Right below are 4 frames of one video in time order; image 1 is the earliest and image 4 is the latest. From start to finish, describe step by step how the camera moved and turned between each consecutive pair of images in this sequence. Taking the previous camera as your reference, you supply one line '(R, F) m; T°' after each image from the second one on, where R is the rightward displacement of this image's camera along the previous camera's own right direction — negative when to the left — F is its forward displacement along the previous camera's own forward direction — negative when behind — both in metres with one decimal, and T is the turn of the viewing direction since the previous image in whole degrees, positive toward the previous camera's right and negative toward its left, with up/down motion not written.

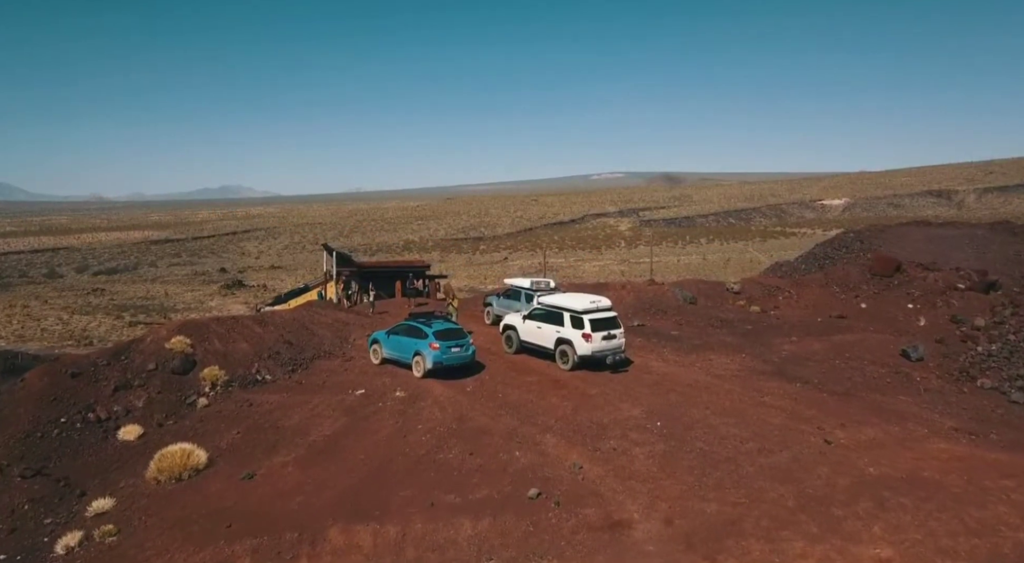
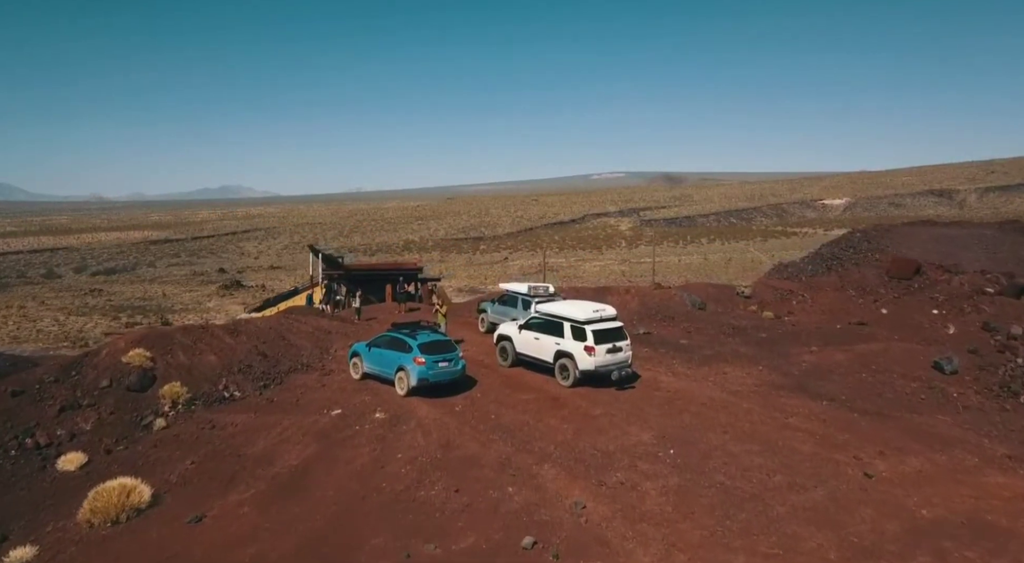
(+0.1, +1.6) m; 0°
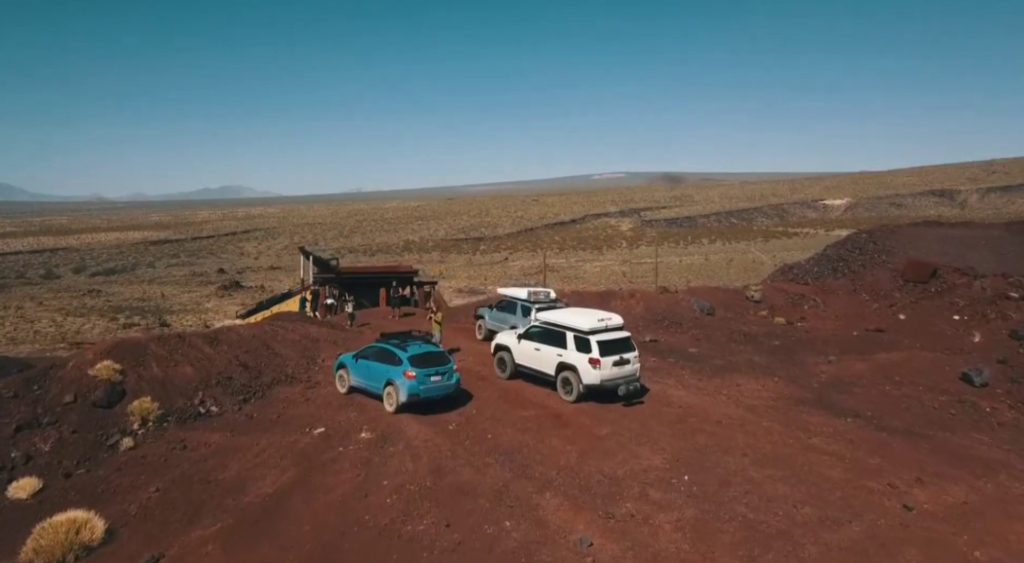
(0.0, +1.1) m; 0°
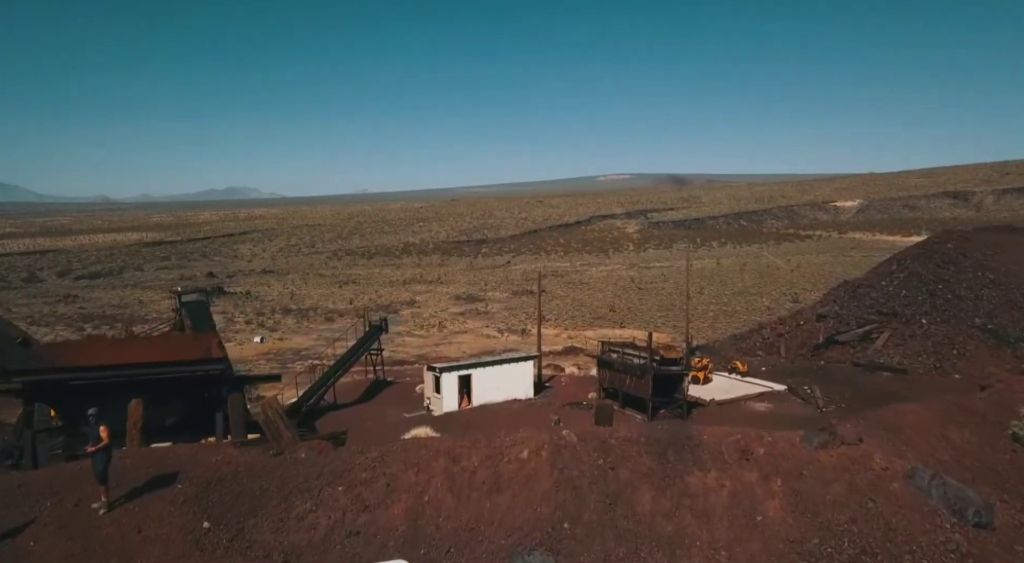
(+1.3, +15.3) m; 0°
